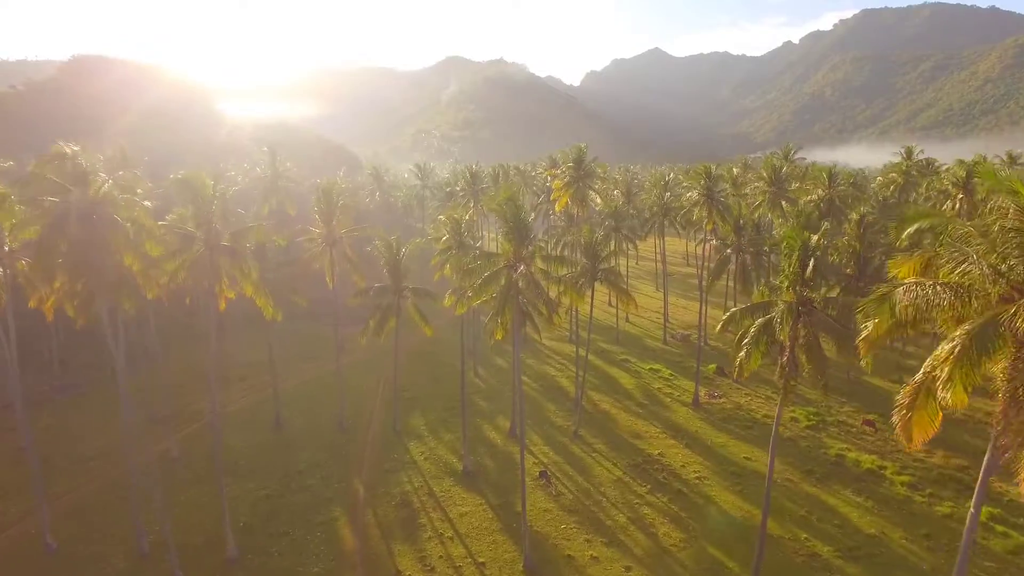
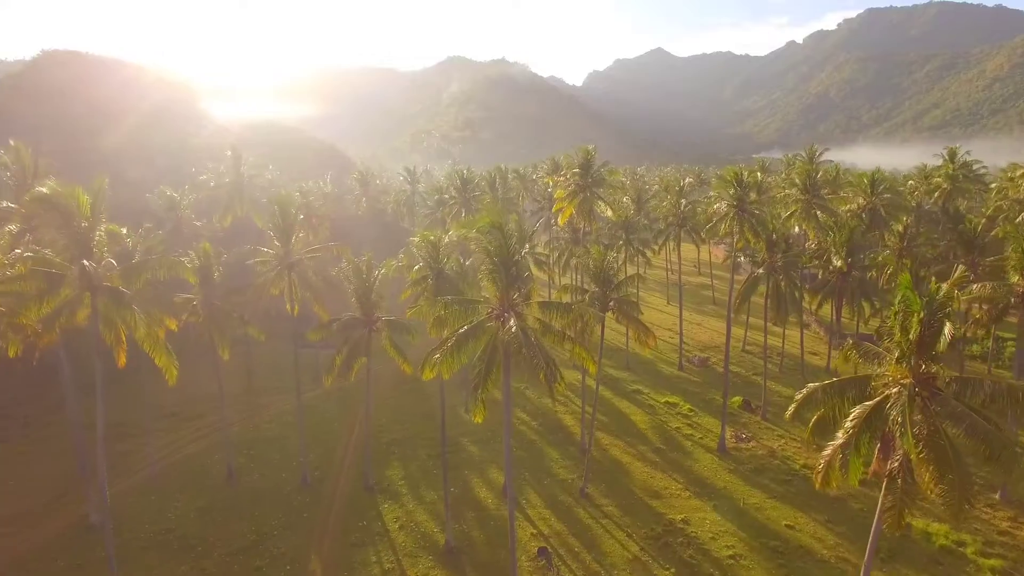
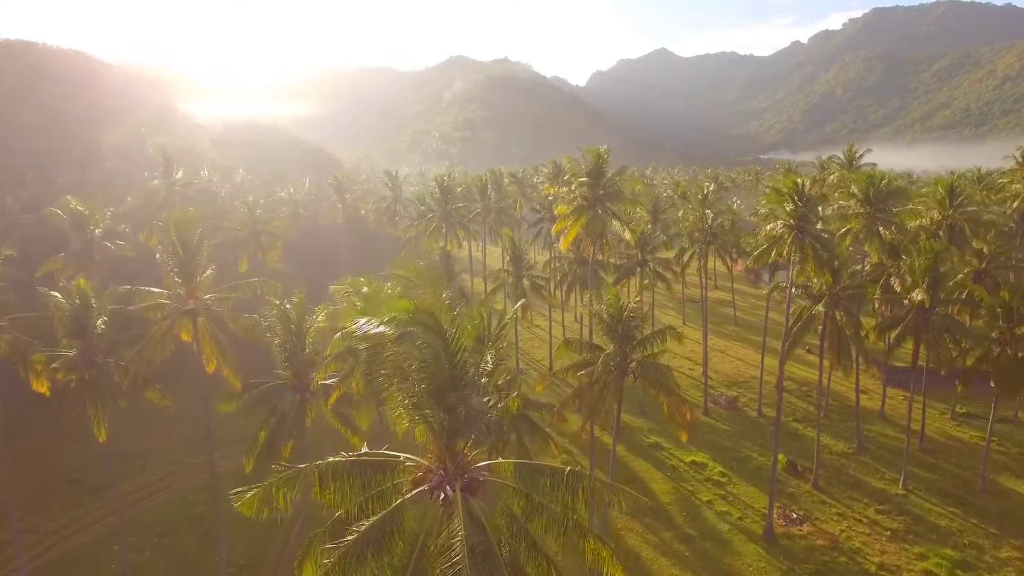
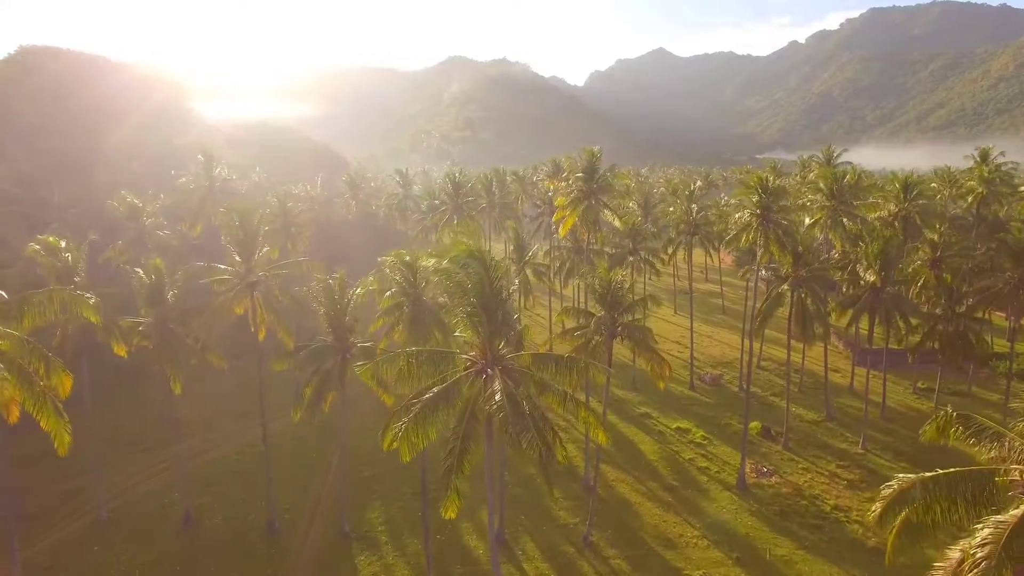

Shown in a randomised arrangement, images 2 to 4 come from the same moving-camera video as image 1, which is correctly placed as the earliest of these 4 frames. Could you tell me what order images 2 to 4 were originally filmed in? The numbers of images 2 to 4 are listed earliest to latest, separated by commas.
2, 4, 3
